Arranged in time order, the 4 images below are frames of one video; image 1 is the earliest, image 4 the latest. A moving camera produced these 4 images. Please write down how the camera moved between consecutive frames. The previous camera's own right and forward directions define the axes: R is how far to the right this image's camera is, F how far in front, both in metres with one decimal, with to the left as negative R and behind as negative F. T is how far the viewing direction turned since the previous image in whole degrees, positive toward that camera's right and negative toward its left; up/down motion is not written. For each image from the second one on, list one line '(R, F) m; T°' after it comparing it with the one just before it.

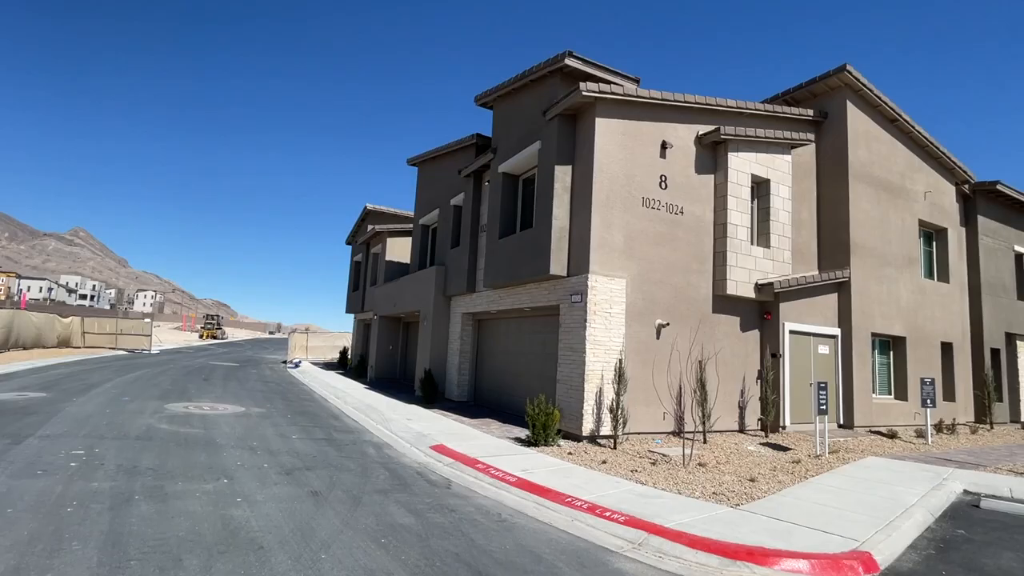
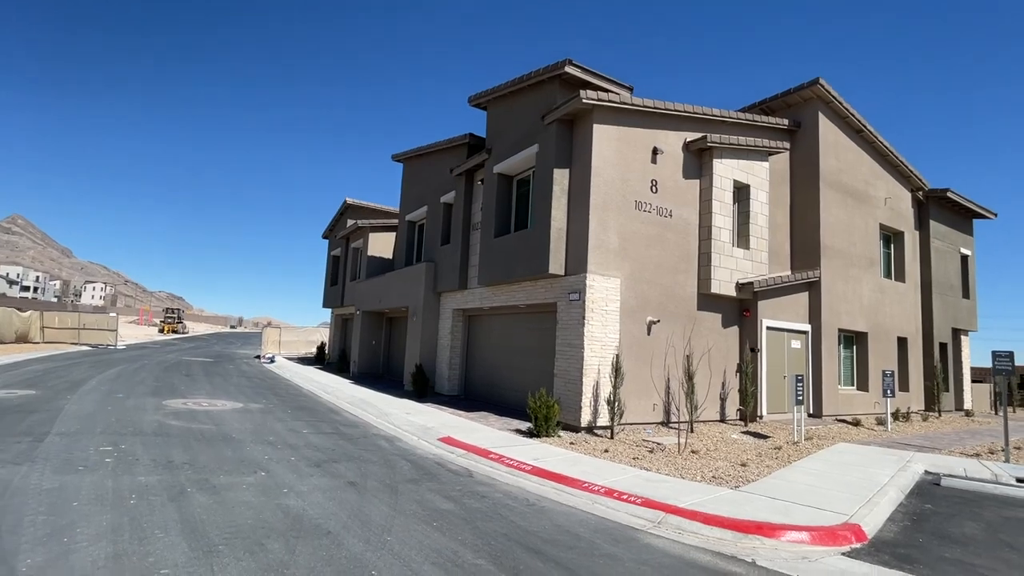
(-0.8, -0.4) m; +4°
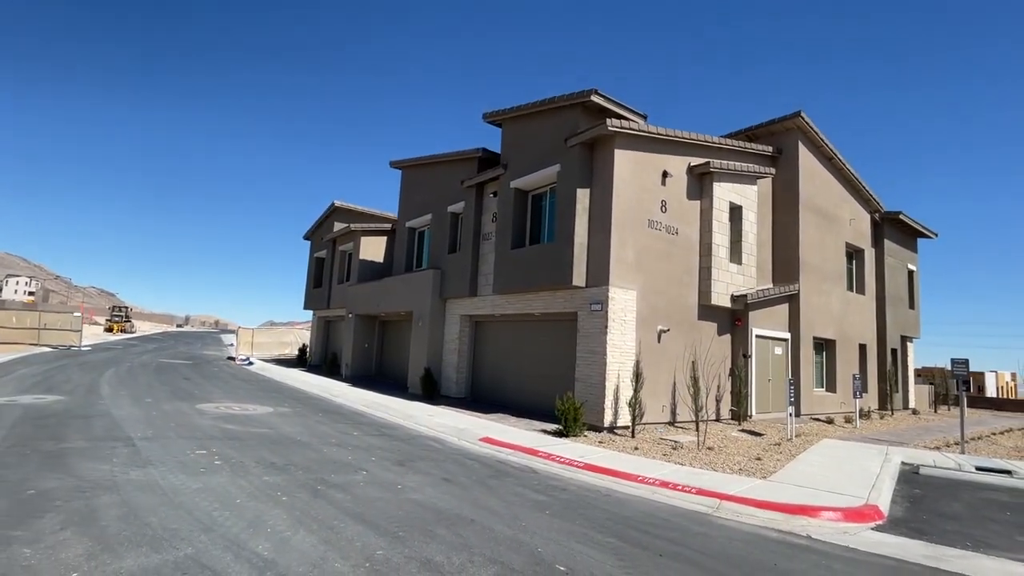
(-1.8, -0.8) m; +5°
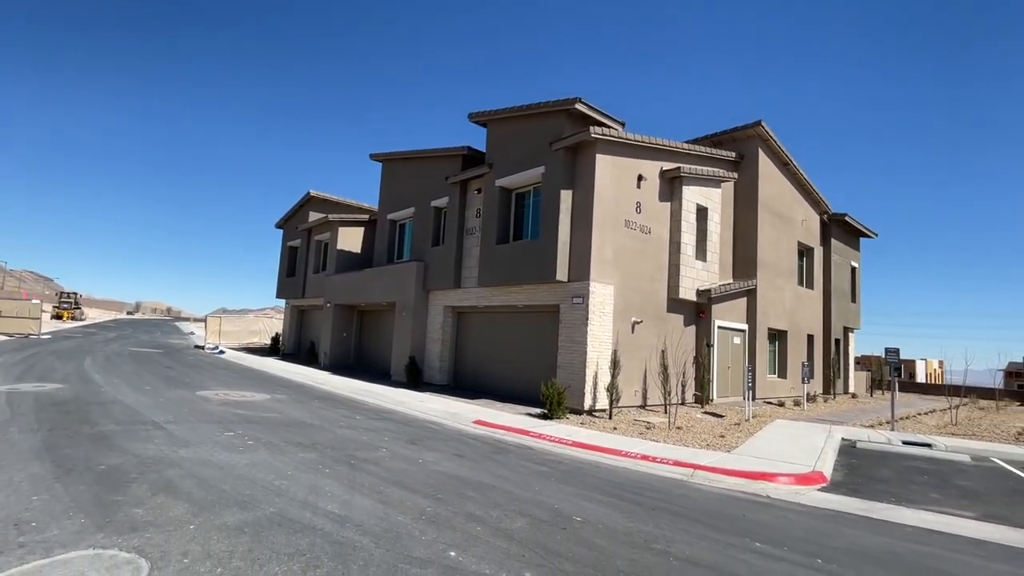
(-0.7, -0.9) m; +4°
